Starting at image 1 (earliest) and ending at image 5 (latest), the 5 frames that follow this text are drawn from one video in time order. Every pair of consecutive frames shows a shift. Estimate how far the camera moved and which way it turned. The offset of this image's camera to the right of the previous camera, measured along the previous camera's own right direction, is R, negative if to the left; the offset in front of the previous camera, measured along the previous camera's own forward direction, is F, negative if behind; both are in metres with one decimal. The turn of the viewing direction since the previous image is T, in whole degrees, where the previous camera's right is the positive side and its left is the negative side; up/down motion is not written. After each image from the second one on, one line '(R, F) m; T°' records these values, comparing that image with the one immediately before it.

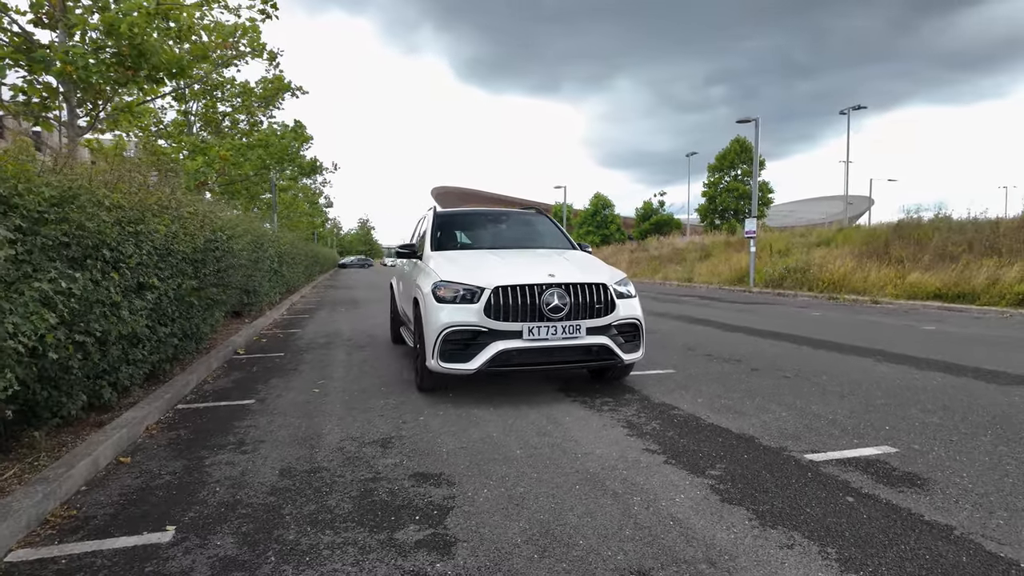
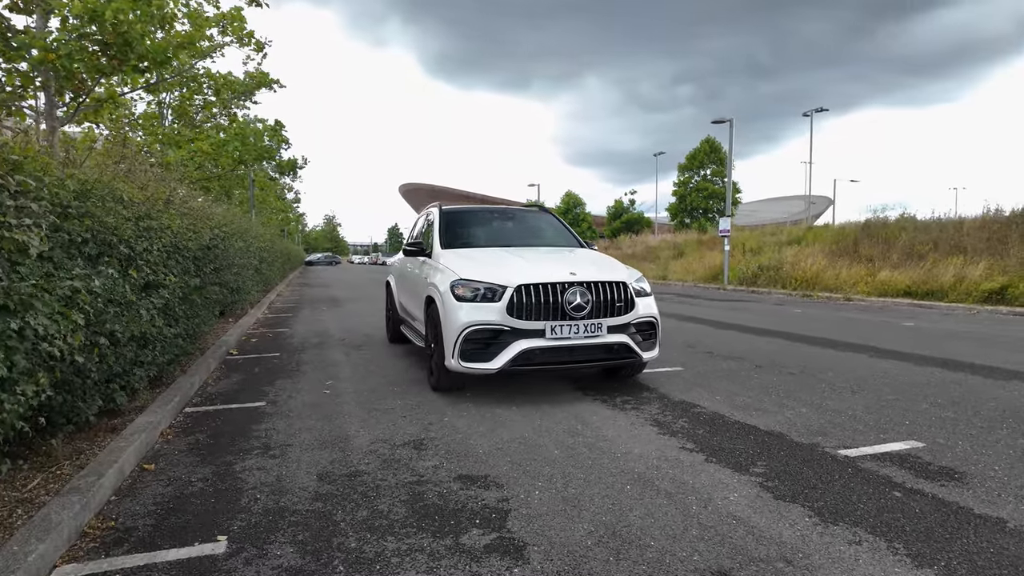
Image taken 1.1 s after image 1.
(-0.5, +0.1) m; +3°
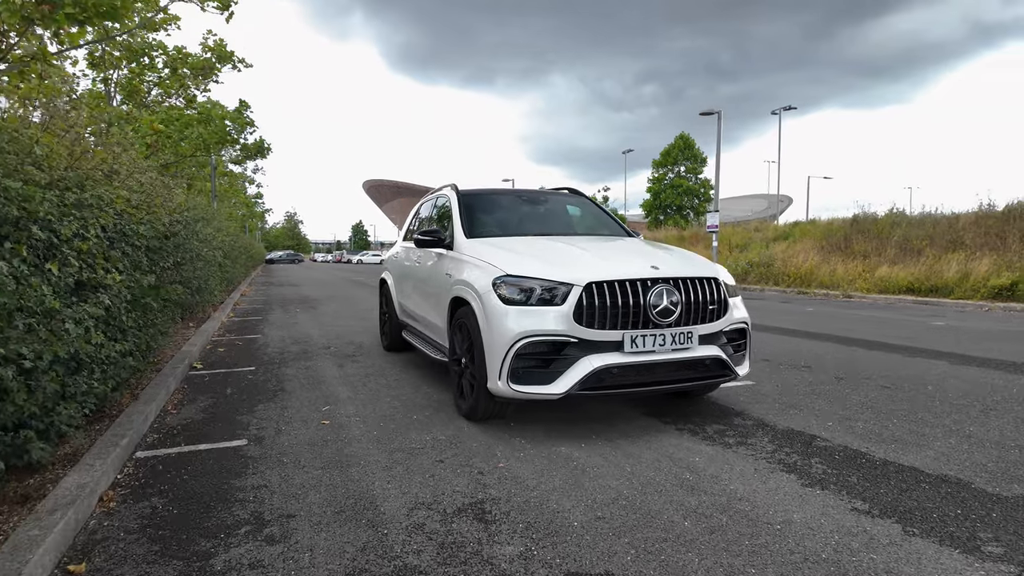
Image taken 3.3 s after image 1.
(-0.7, +1.2) m; +3°
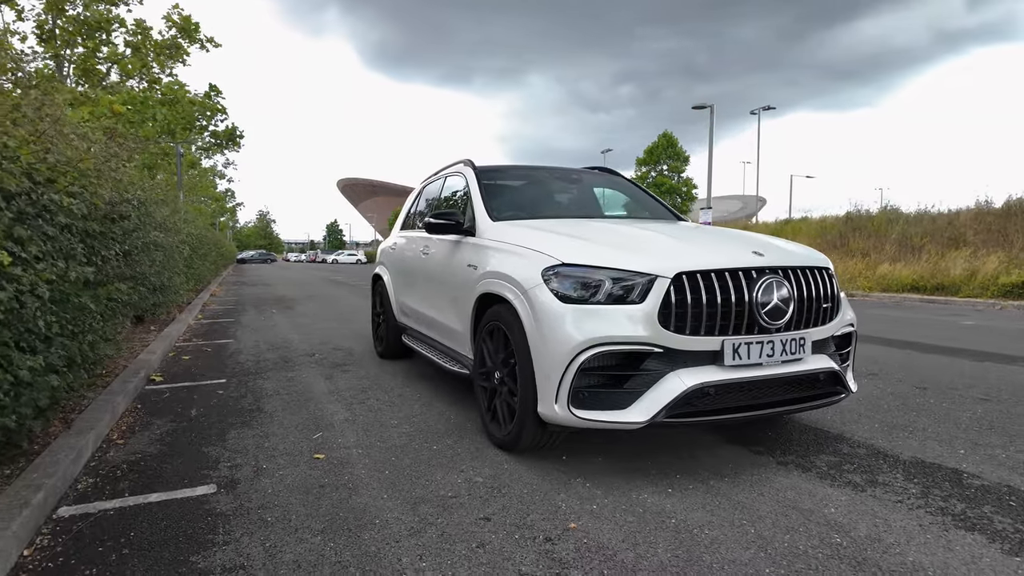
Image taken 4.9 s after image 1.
(-0.4, +1.0) m; +2°
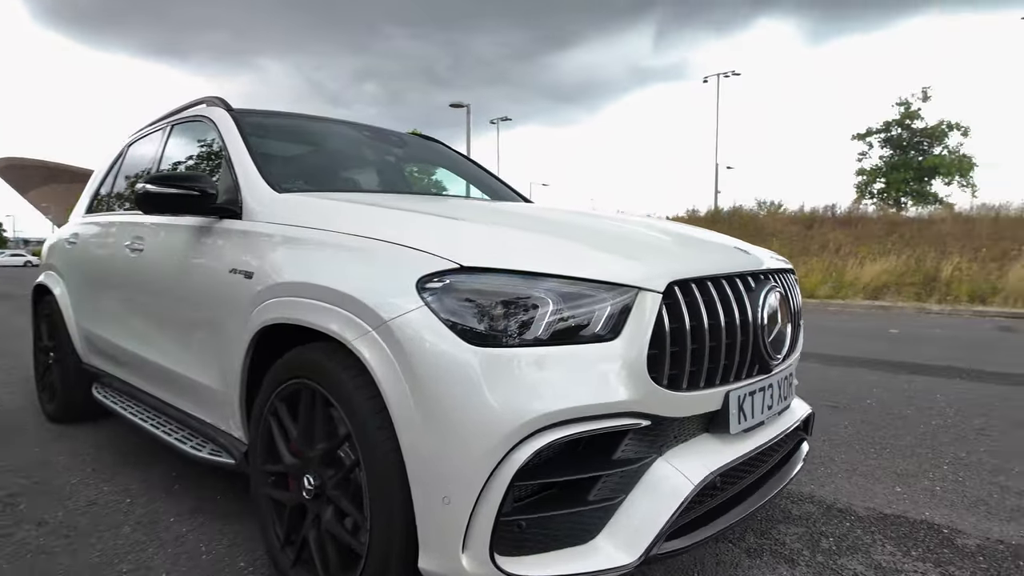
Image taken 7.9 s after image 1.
(-0.3, +1.6) m; +24°
